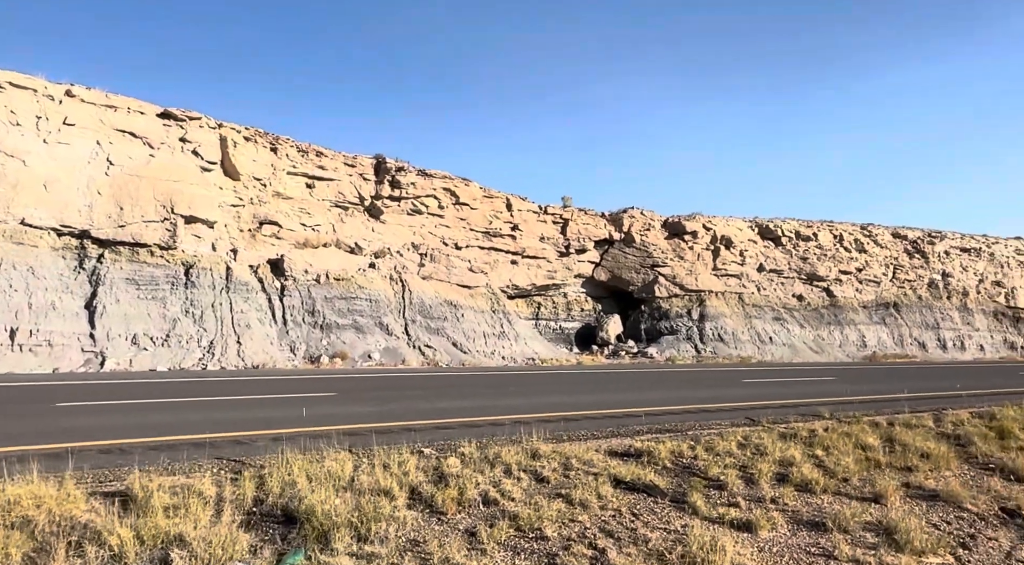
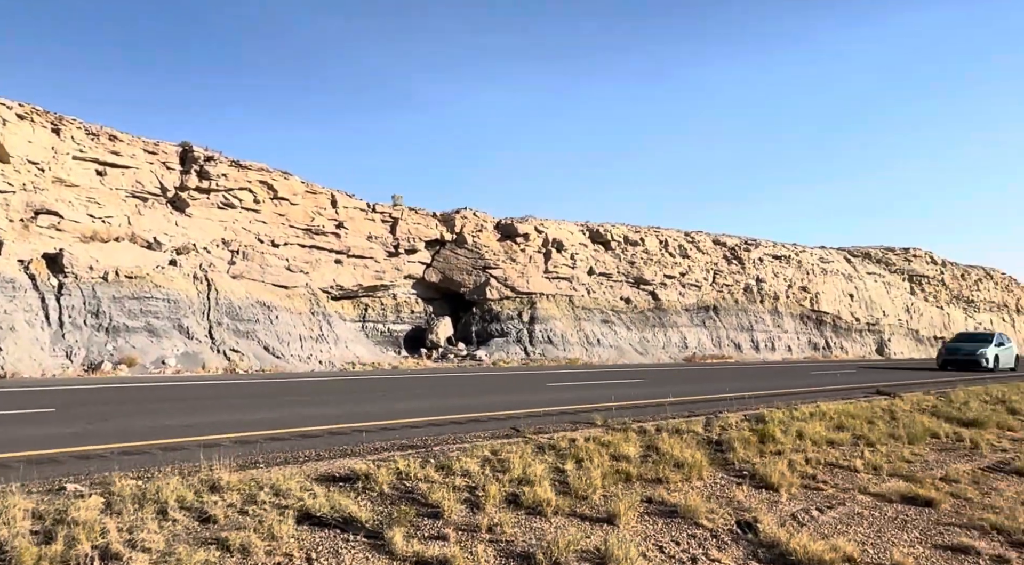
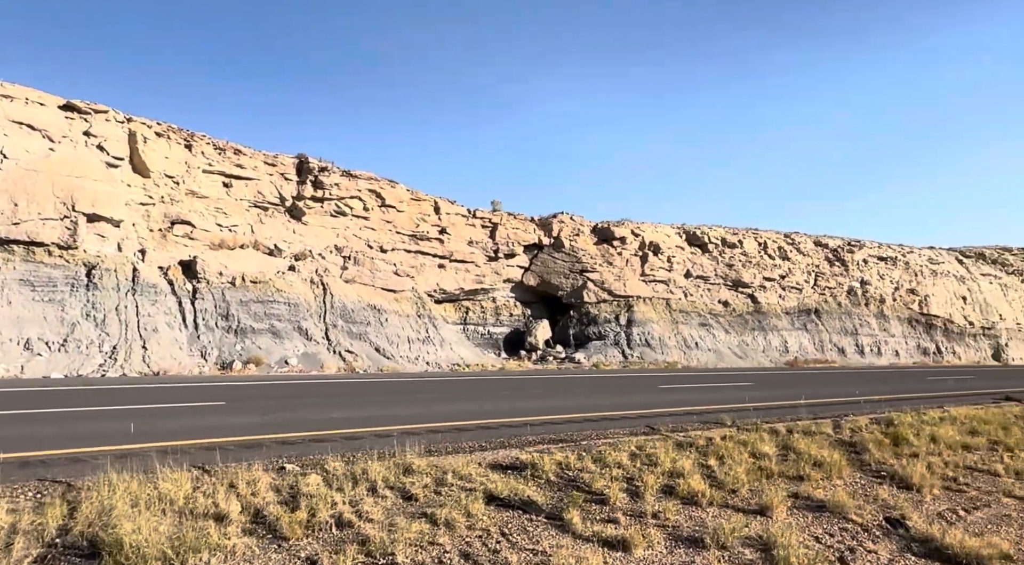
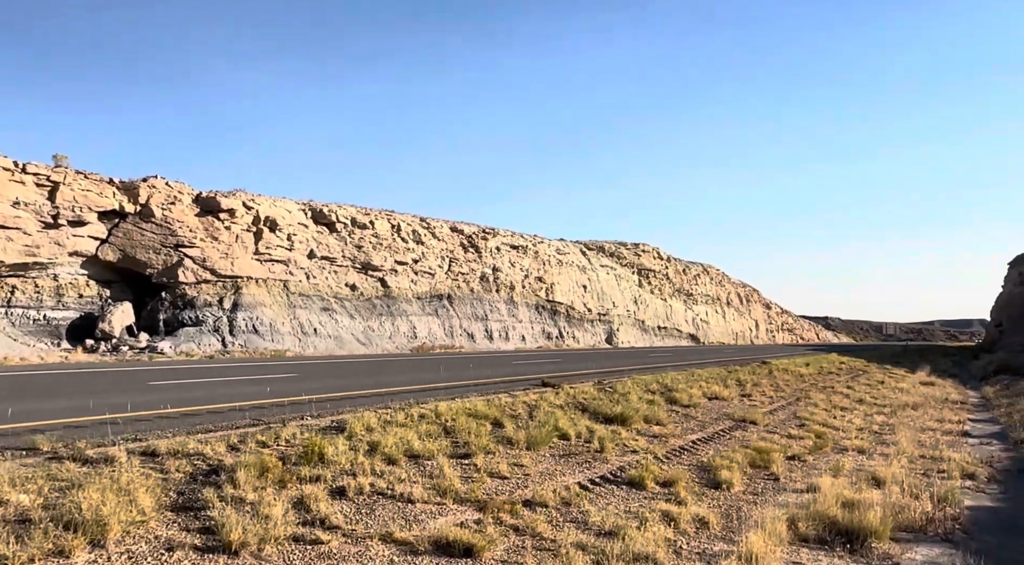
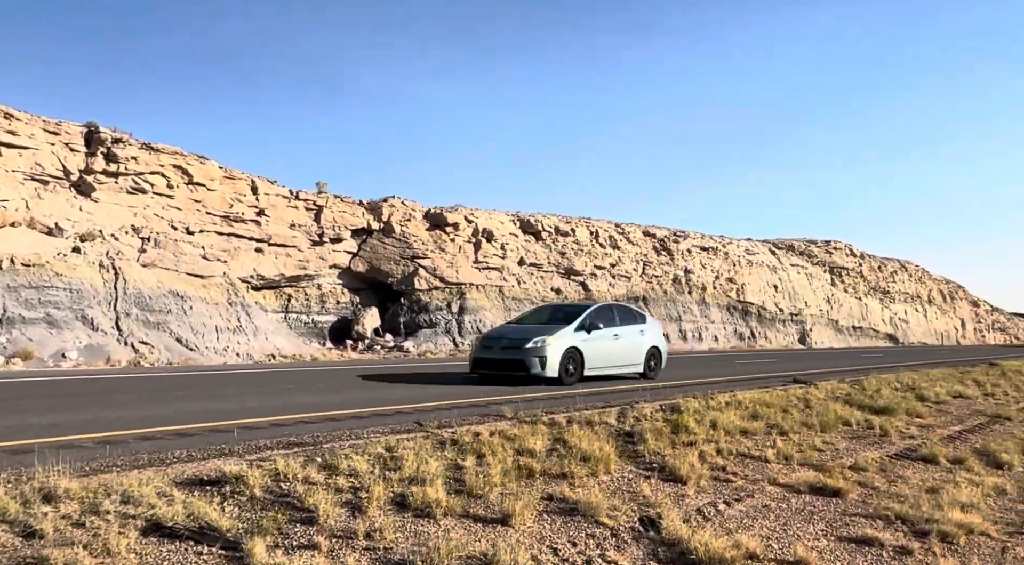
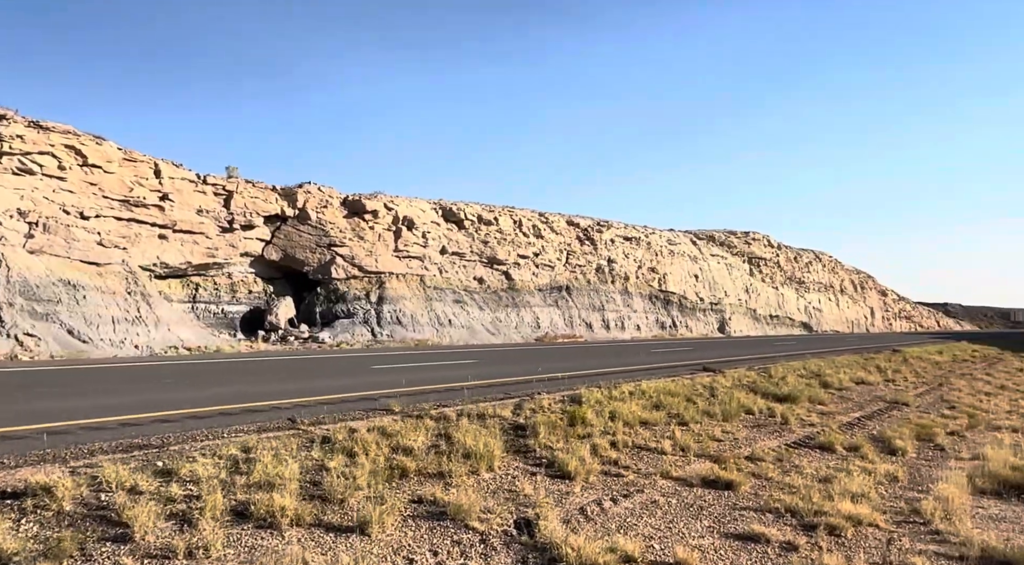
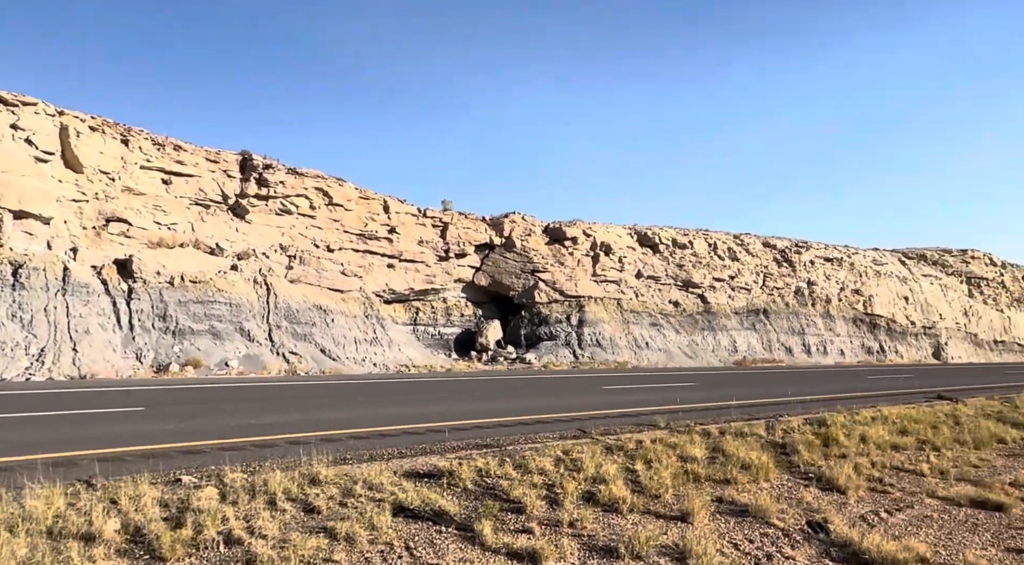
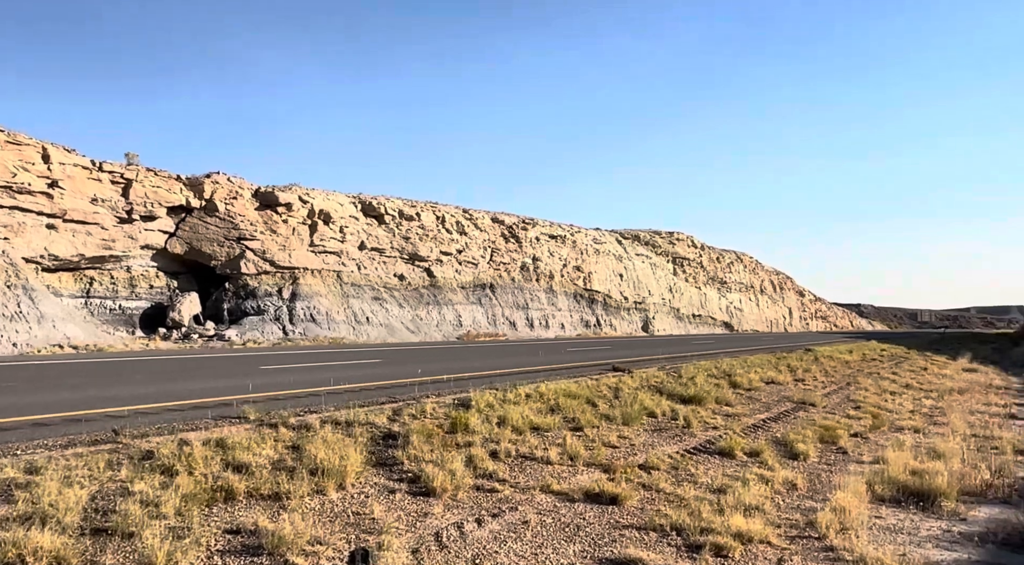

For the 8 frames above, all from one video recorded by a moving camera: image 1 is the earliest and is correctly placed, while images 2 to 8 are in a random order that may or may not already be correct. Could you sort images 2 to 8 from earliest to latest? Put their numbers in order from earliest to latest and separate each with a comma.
3, 7, 2, 5, 6, 8, 4
